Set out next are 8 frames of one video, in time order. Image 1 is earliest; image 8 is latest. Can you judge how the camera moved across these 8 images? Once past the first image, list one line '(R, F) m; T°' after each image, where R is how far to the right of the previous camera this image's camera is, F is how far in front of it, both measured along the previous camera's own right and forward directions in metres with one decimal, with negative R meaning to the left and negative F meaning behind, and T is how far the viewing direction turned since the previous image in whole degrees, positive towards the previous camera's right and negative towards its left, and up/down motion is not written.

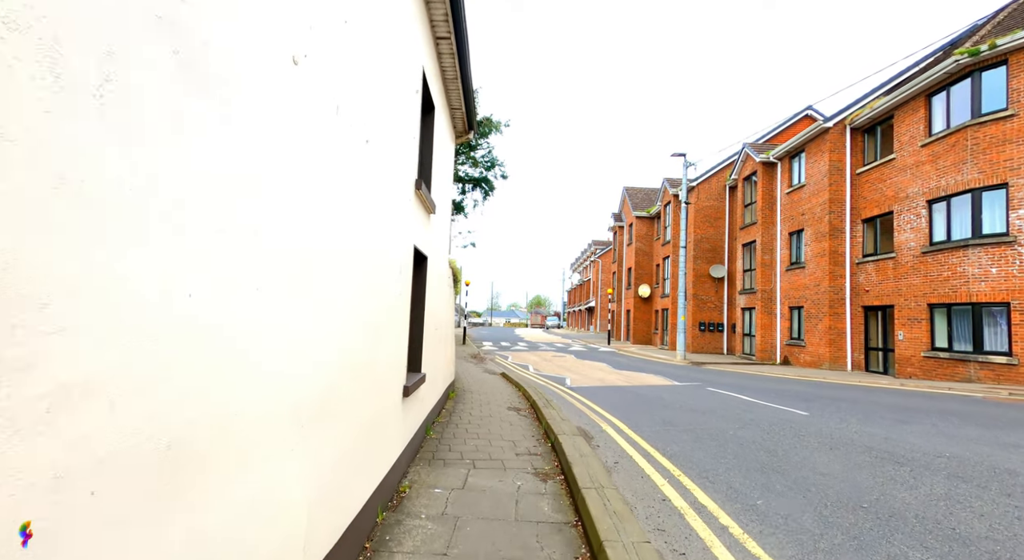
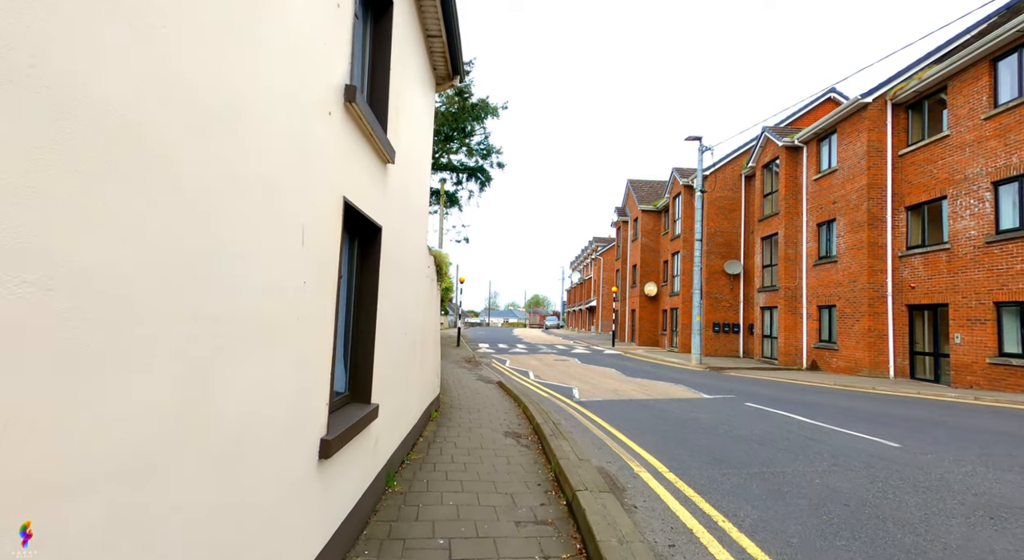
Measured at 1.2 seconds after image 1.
(0.0, +2.0) m; 0°
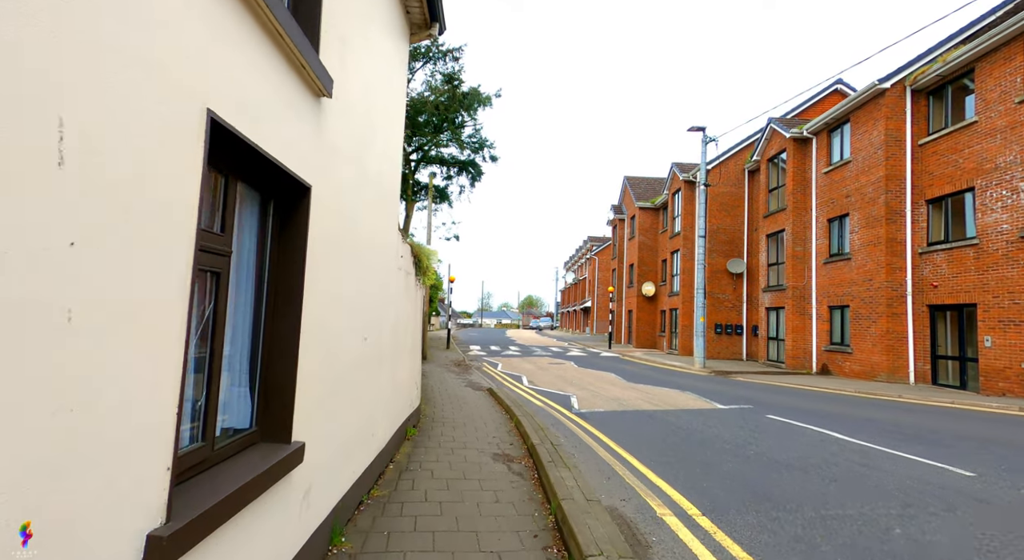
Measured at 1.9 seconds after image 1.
(0.0, +1.2) m; +1°
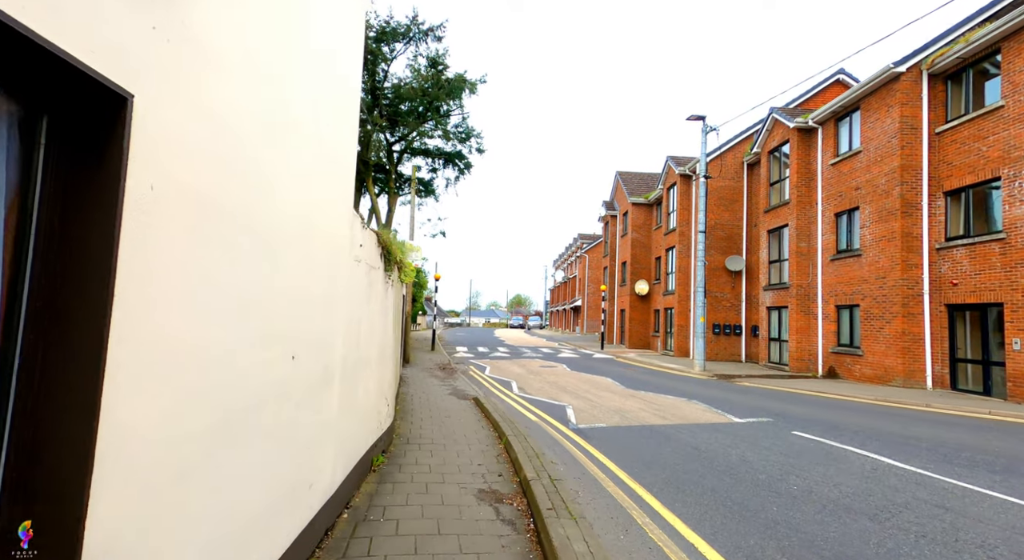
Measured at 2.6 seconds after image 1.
(0.0, +1.2) m; +1°
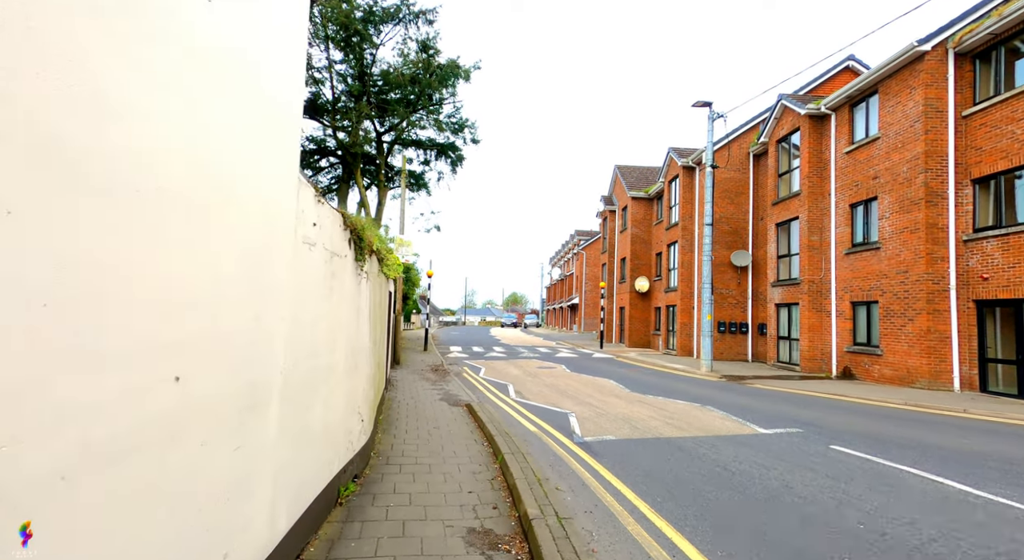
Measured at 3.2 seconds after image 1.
(0.0, +1.0) m; 0°
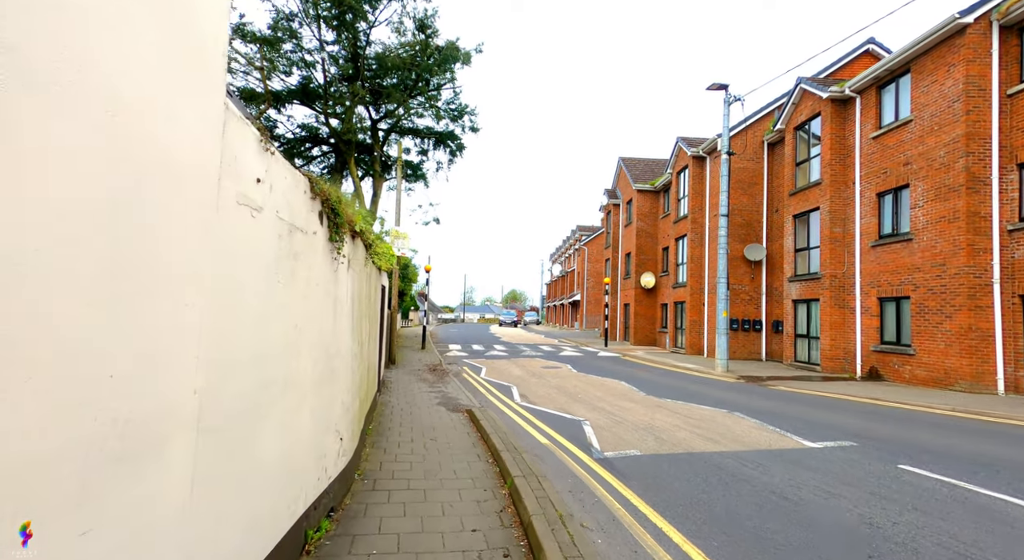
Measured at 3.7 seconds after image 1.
(-0.1, +1.0) m; 0°
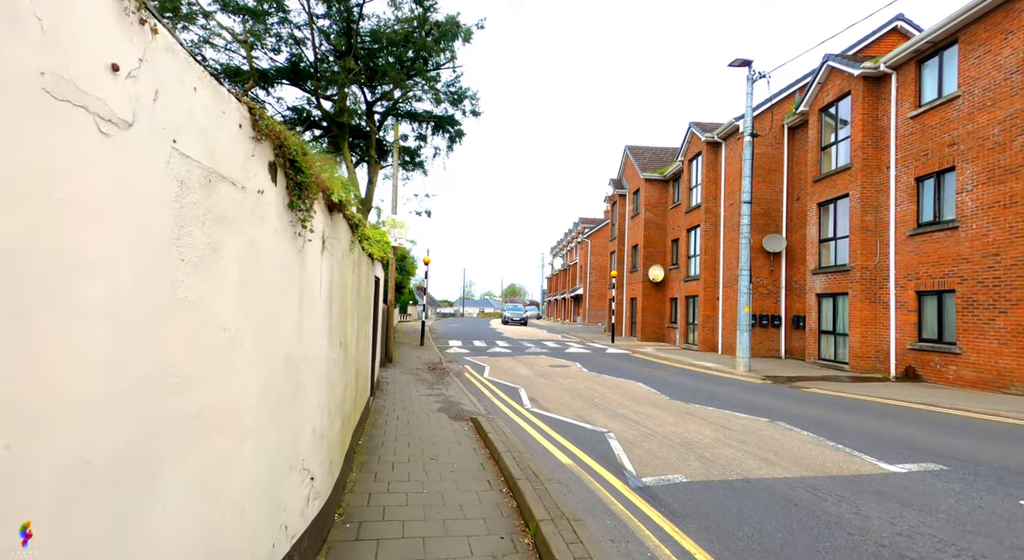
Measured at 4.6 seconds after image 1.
(-0.2, +1.2) m; 0°
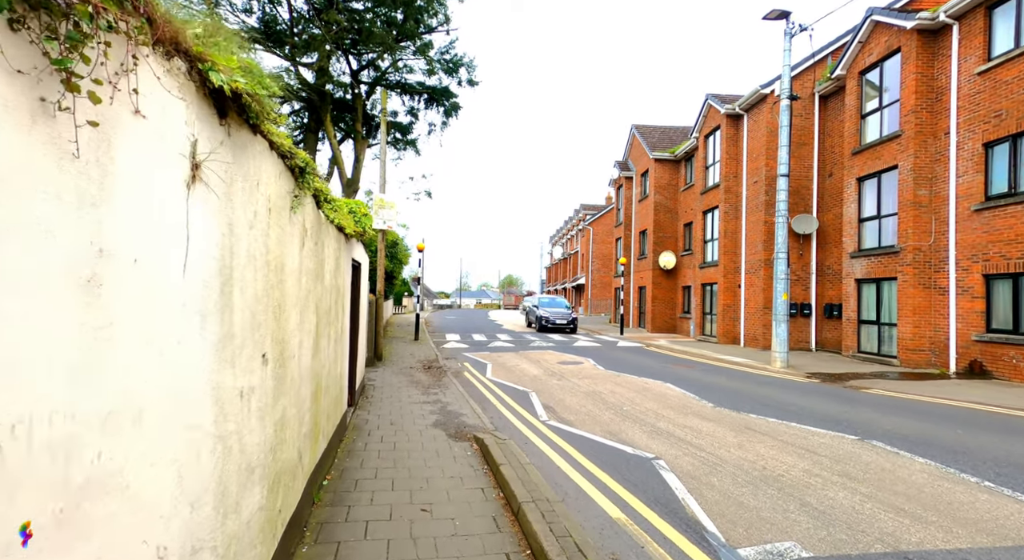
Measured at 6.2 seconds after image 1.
(-0.2, +1.8) m; 0°
